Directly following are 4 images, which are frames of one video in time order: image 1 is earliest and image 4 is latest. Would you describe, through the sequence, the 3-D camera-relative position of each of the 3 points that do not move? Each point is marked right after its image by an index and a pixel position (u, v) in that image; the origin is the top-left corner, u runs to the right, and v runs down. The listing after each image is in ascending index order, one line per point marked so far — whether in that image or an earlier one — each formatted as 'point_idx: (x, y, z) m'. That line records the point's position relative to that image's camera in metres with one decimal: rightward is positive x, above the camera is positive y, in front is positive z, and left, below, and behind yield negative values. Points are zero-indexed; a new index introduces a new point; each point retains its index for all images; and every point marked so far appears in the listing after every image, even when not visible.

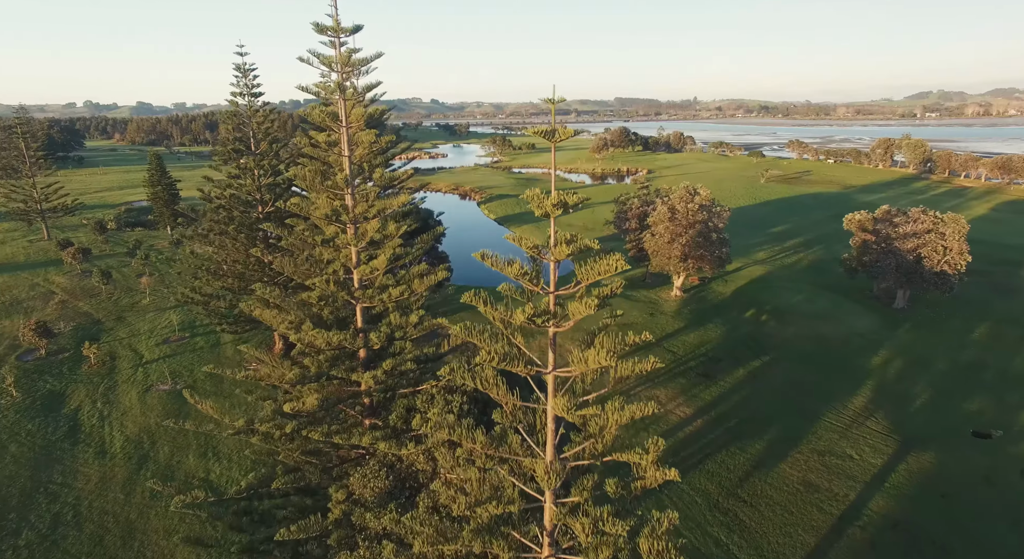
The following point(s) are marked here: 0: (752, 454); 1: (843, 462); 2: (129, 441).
0: (+6.8, -4.9, +15.8) m
1: (+9.0, -5.0, +15.3) m
2: (-11.0, -4.6, +16.1) m
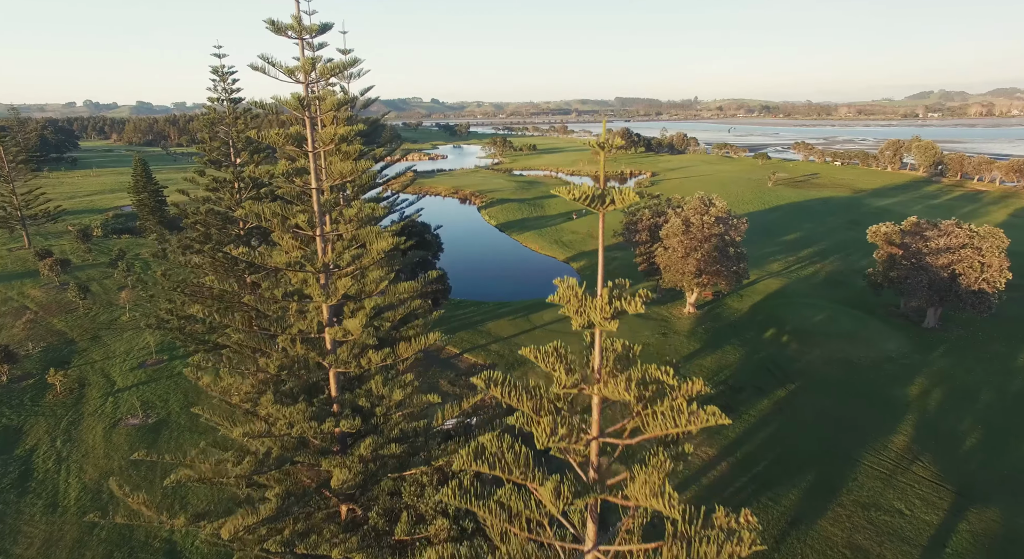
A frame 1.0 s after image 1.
0: (+6.9, -5.7, +14.0) m
1: (+9.1, -5.8, +13.5) m
2: (-10.9, -5.4, +14.3) m
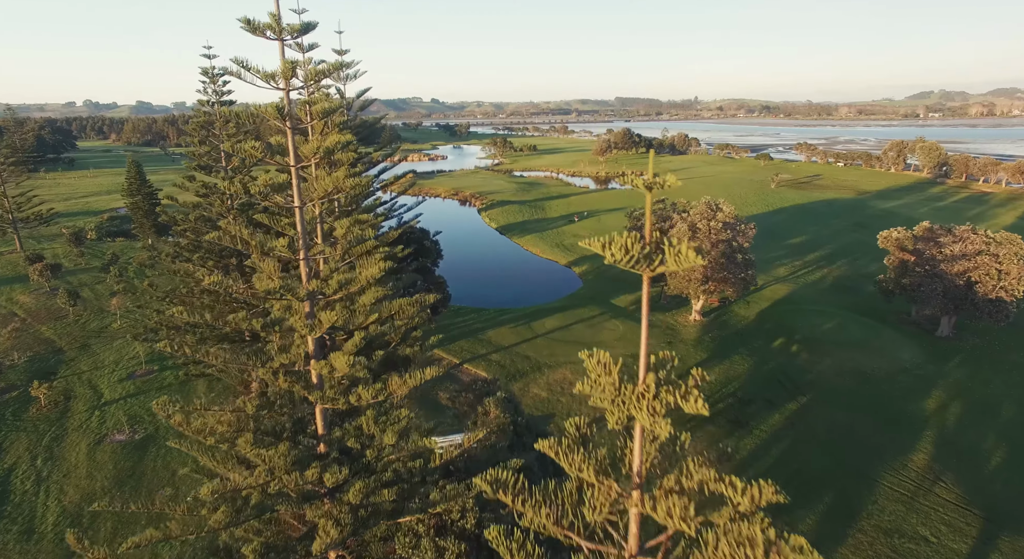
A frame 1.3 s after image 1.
0: (+6.9, -6.0, +13.3) m
1: (+9.2, -6.1, +12.8) m
2: (-10.8, -5.7, +13.6) m
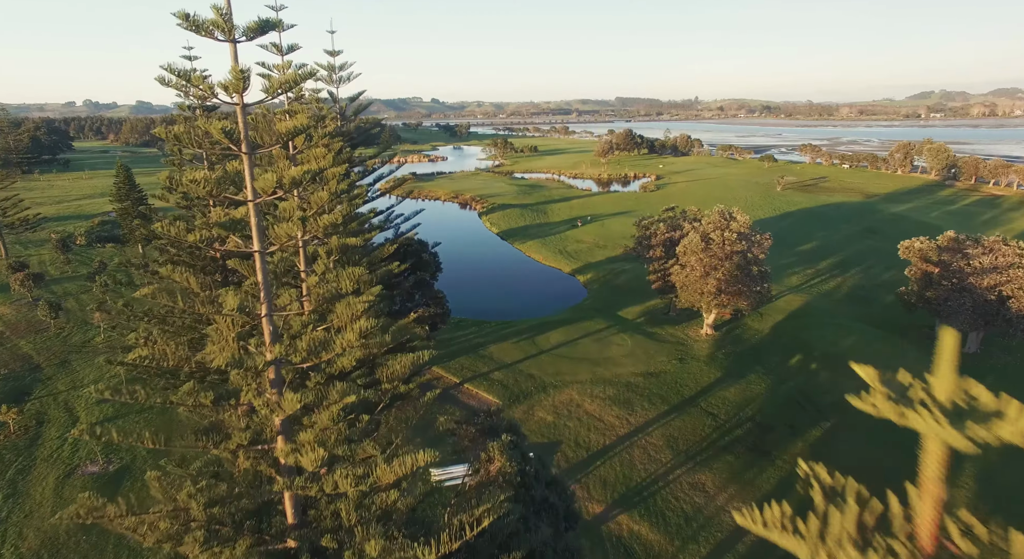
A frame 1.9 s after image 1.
0: (+7.0, -6.5, +12.0) m
1: (+9.3, -6.6, +11.5) m
2: (-10.7, -6.2, +12.3) m
